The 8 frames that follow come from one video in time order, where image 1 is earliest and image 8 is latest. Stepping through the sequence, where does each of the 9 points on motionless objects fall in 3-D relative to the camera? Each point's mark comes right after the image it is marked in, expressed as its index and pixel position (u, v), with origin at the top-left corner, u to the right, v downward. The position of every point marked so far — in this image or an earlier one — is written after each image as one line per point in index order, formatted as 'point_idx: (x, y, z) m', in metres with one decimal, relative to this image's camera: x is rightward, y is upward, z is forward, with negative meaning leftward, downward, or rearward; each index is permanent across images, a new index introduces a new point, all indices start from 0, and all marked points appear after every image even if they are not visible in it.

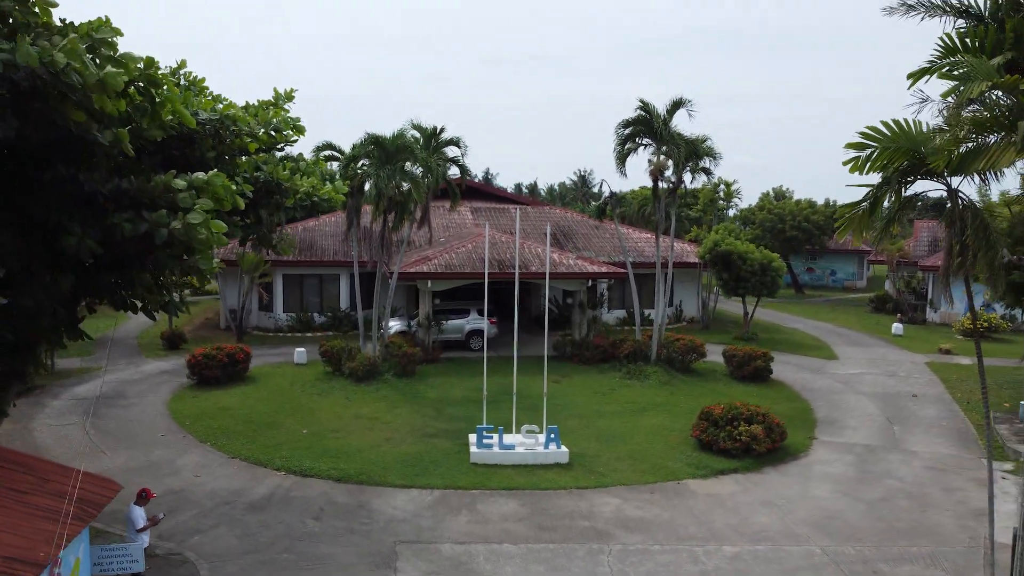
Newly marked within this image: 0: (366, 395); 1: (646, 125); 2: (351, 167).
0: (-3.0, -2.2, +16.7) m
1: (+3.0, +3.6, +19.1) m
2: (-3.4, +2.4, +17.3) m
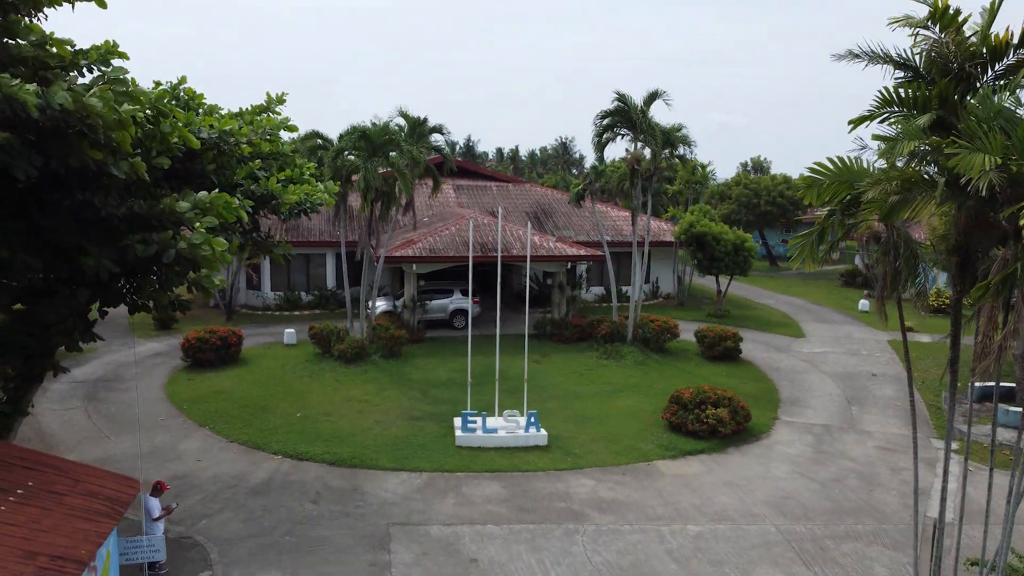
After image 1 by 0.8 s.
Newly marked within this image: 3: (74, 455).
0: (-3.4, -1.9, +17.5) m
1: (+2.6, +4.0, +19.7) m
2: (-3.8, +2.7, +17.9) m
3: (-6.9, -2.7, +13.0) m
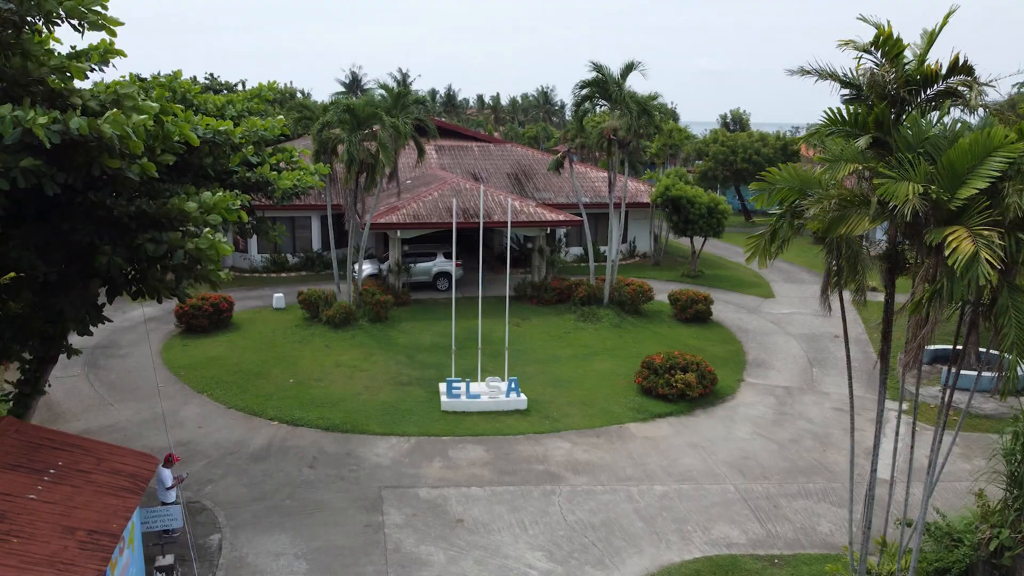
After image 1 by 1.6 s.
0: (-3.8, -1.2, +18.3) m
1: (+2.1, +4.8, +20.3) m
2: (-4.2, +3.4, +18.4) m
3: (-7.3, -2.3, +13.8) m
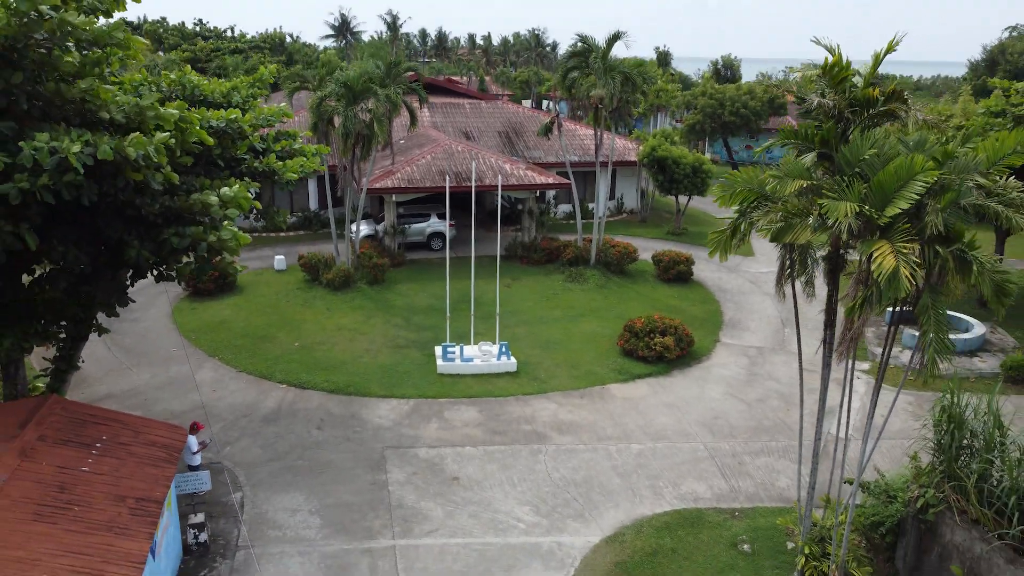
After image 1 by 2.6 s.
0: (-4.0, -0.4, +19.4) m
1: (+1.8, +5.8, +20.9) m
2: (-4.4, +4.2, +19.1) m
3: (-7.4, -1.8, +14.9) m
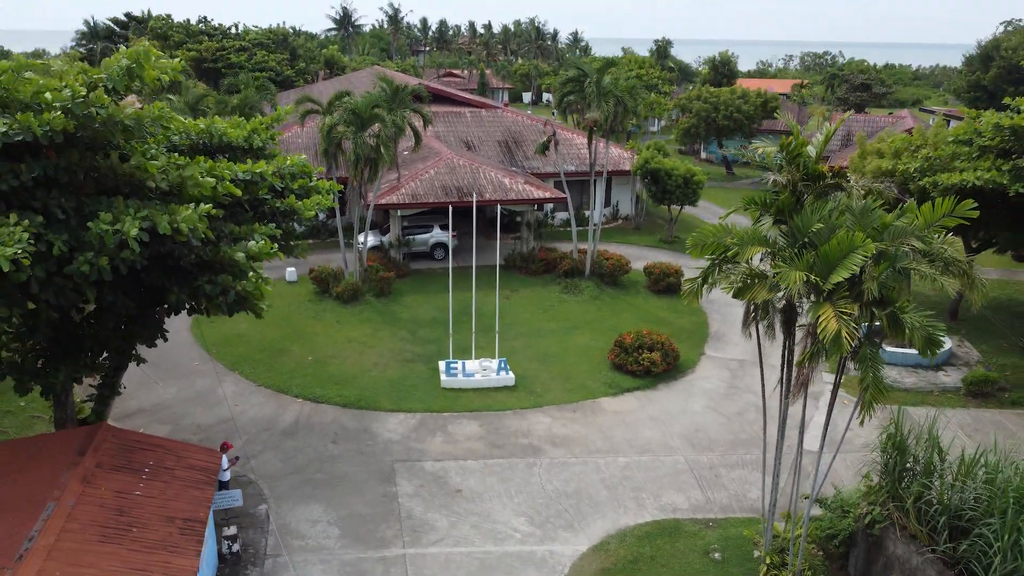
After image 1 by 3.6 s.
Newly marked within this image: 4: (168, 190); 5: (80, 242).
0: (-4.0, -0.7, +20.6) m
1: (+1.8, +5.5, +22.0) m
2: (-4.5, +3.8, +20.2) m
3: (-7.5, -2.2, +16.2) m
4: (-4.3, +1.2, +10.2) m
5: (-4.8, +0.5, +9.1) m
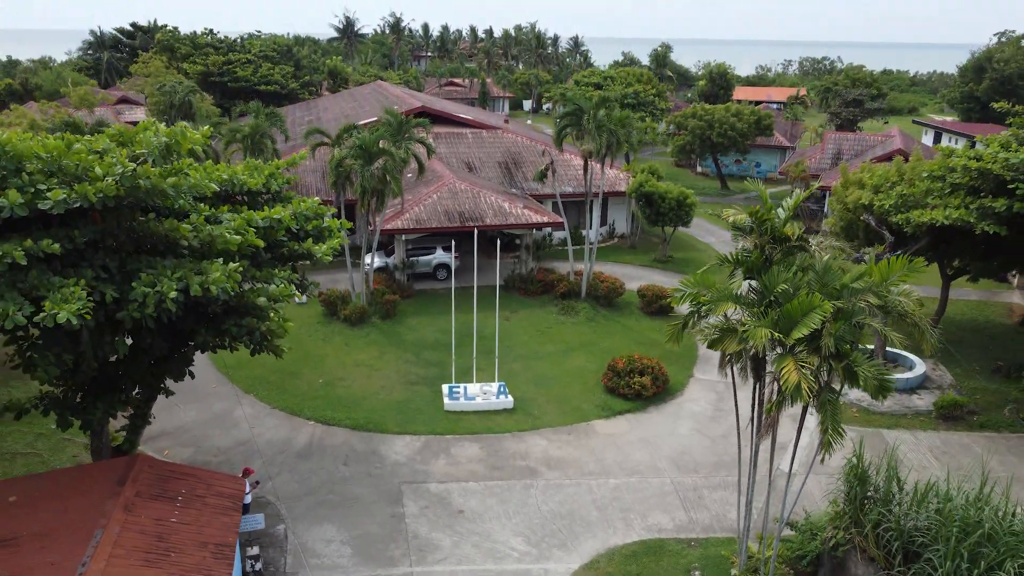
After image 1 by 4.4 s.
0: (-4.1, -1.4, +21.7) m
1: (+1.8, +4.9, +23.1) m
2: (-4.5, +3.2, +21.3) m
3: (-7.5, -2.9, +17.3) m
4: (-4.3, +0.6, +11.3) m
5: (-4.8, -0.1, +10.3) m
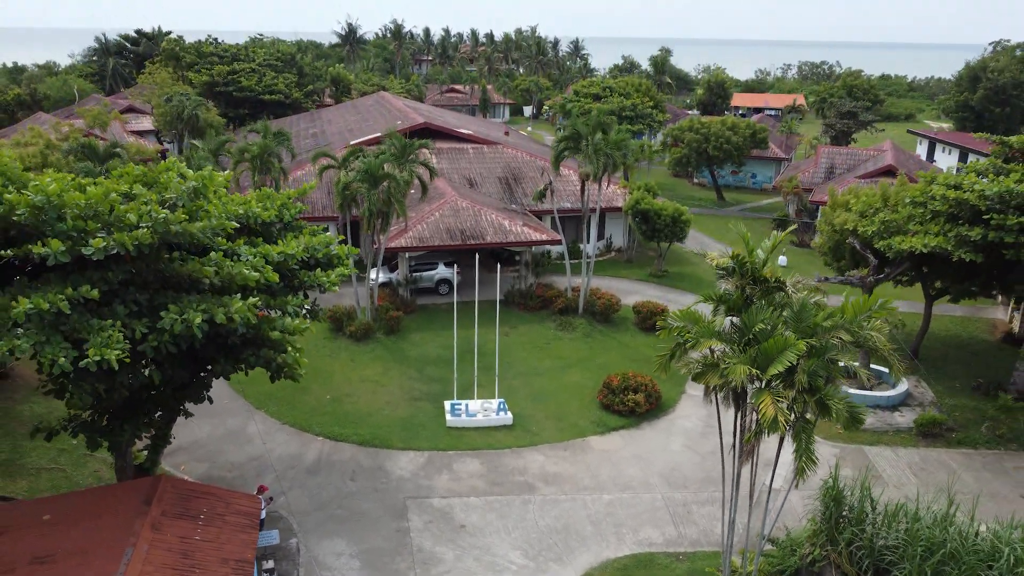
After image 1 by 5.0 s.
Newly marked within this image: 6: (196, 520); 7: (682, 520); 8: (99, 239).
0: (-4.1, -1.9, +22.6) m
1: (+1.8, +4.3, +24.0) m
2: (-4.5, +2.7, +22.2) m
3: (-7.5, -3.3, +18.2) m
4: (-4.3, +0.1, +12.1) m
5: (-4.8, -0.6, +11.1) m
6: (-4.7, -3.5, +12.2) m
7: (+3.3, -4.4, +15.7) m
8: (-5.1, +0.6, +10.1) m
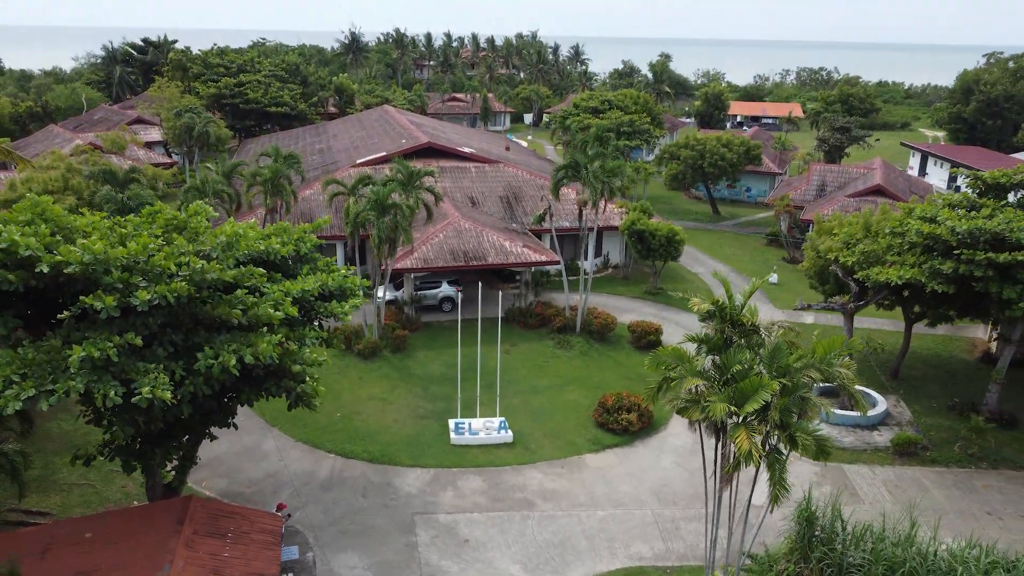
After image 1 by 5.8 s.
0: (-4.1, -2.5, +23.8) m
1: (+1.8, +3.7, +25.2) m
2: (-4.5, +2.1, +23.4) m
3: (-7.5, -4.0, +19.3) m
4: (-4.3, -0.6, +13.3) m
5: (-4.8, -1.2, +12.3) m
6: (-4.7, -4.1, +13.3) m
7: (+3.3, -5.1, +16.9) m
8: (-5.1, 0.0, +11.3) m
